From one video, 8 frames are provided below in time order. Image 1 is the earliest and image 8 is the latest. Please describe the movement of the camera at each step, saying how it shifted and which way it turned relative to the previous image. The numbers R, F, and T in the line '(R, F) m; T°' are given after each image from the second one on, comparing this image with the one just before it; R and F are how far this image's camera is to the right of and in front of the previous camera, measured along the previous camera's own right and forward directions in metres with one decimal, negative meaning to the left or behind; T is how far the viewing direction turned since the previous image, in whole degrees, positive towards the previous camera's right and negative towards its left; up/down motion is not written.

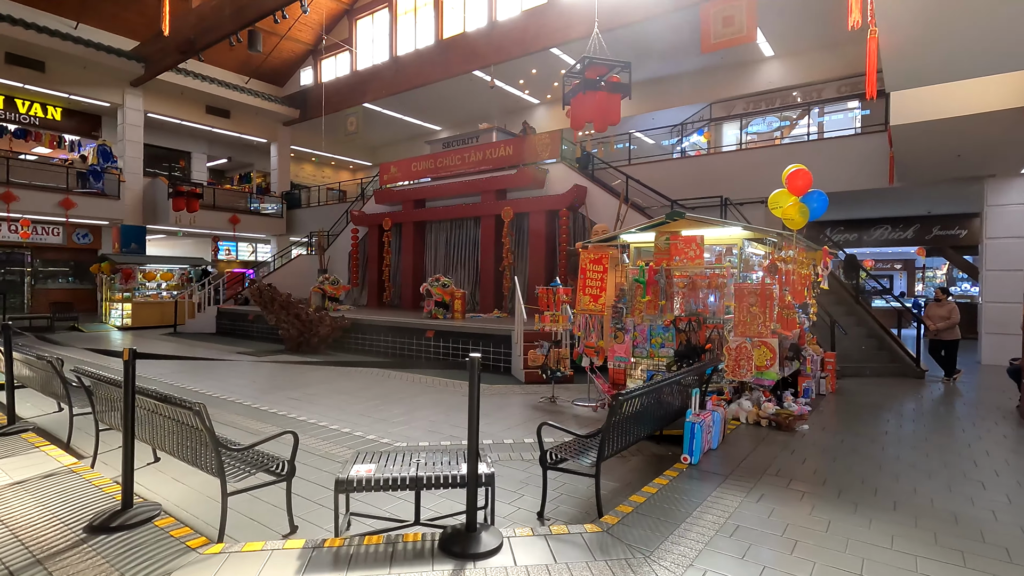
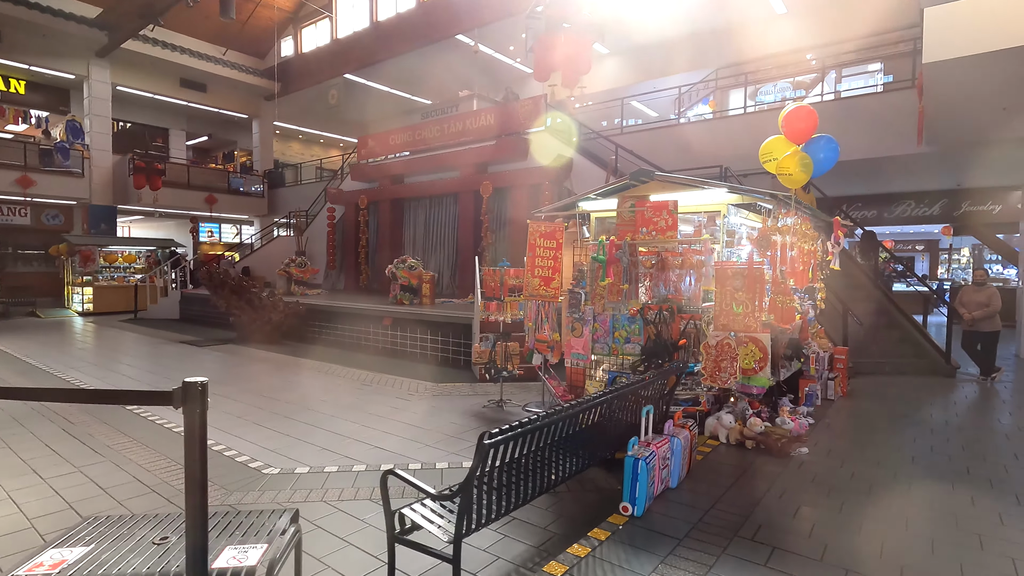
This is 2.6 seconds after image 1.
(+0.6, +1.0) m; -1°
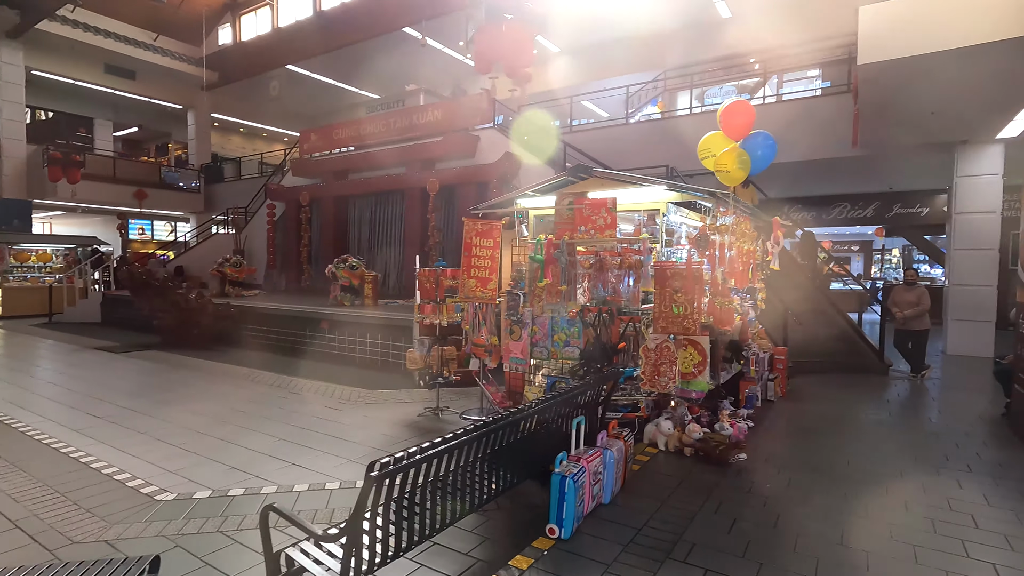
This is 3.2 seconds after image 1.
(+0.2, +0.2) m; +5°
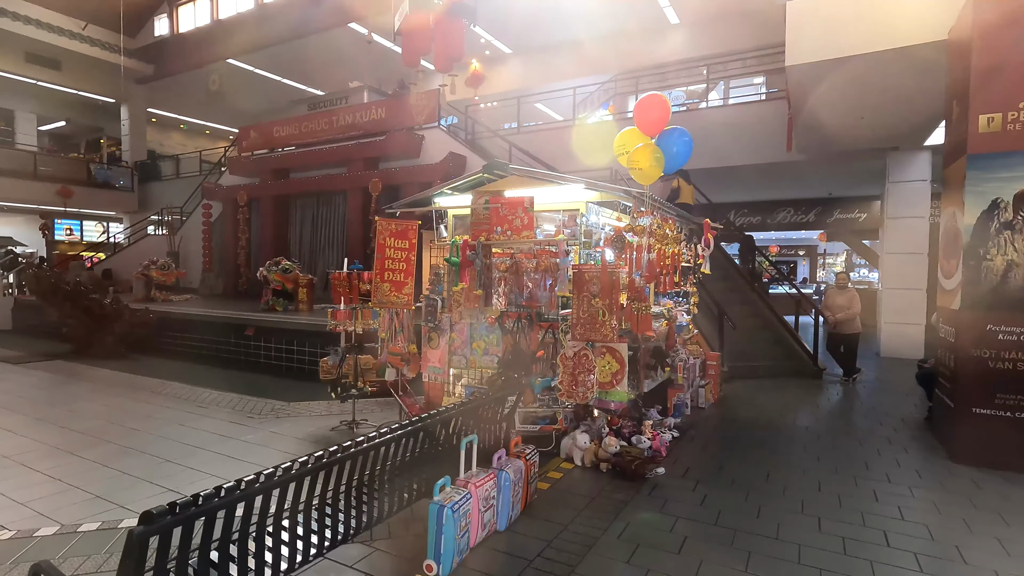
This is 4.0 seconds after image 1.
(+0.3, +0.2) m; +4°
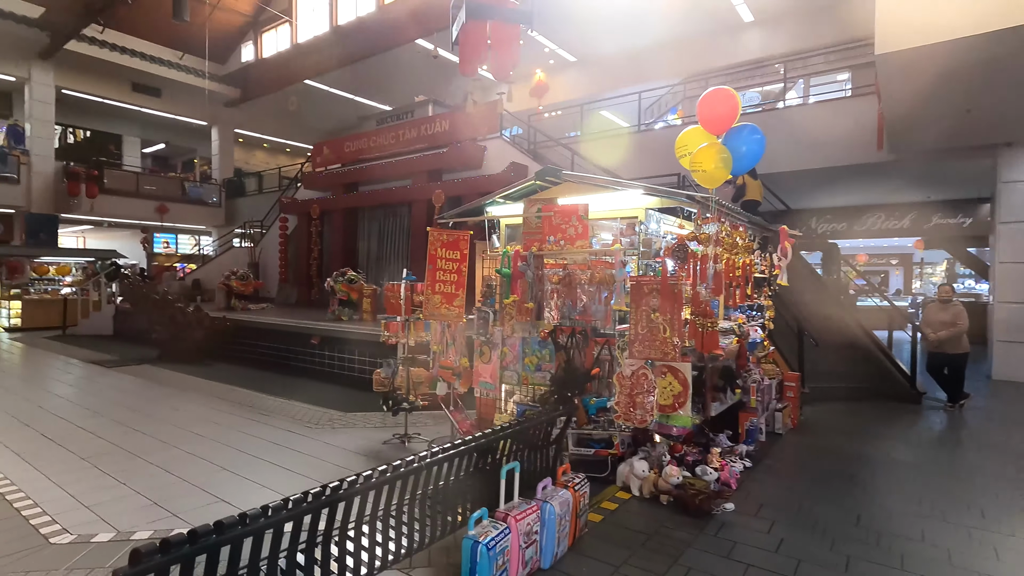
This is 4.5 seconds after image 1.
(+0.1, +0.2) m; -7°
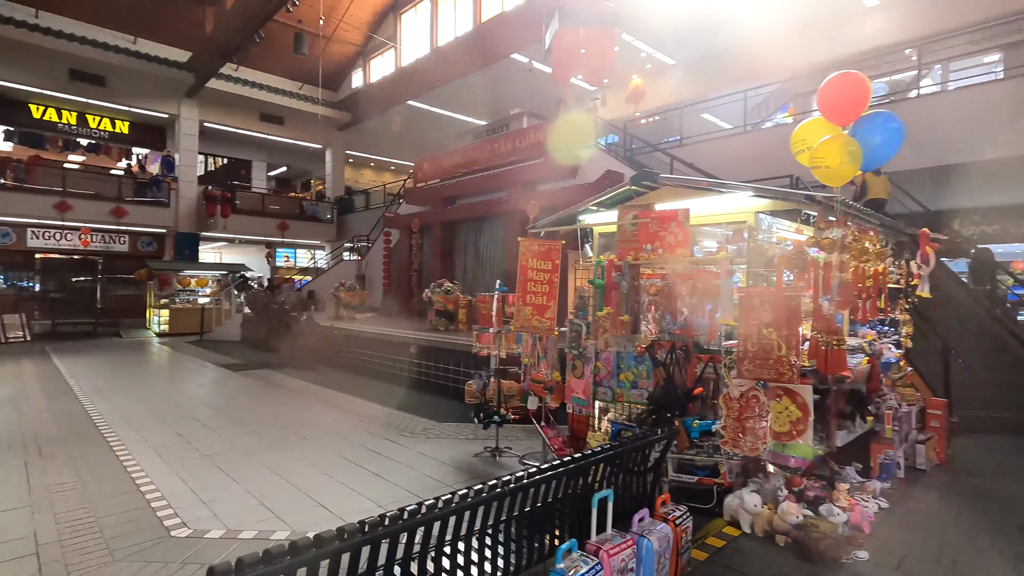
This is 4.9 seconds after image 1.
(0.0, +0.1) m; -10°
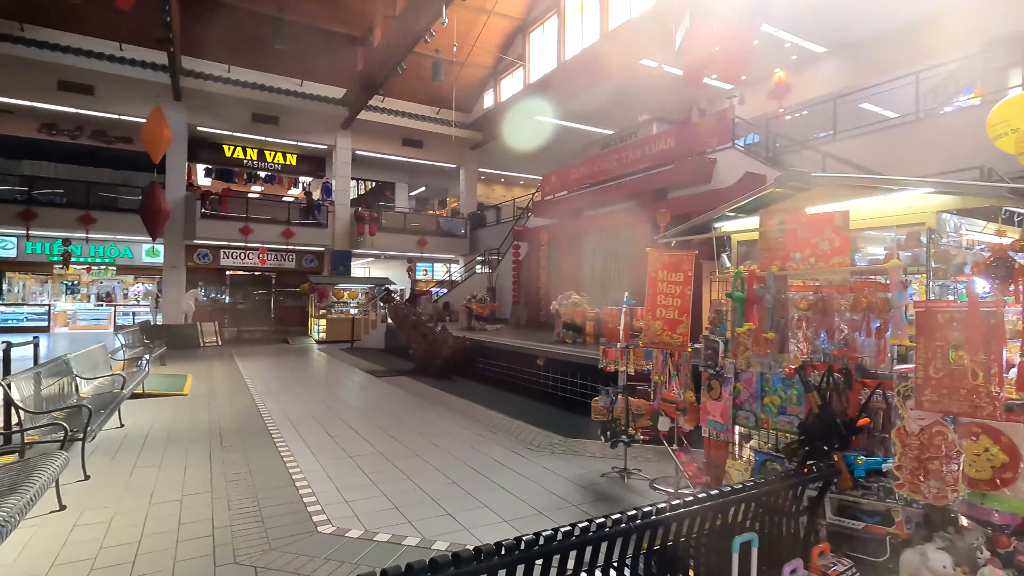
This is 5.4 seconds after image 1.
(0.0, +0.1) m; -14°
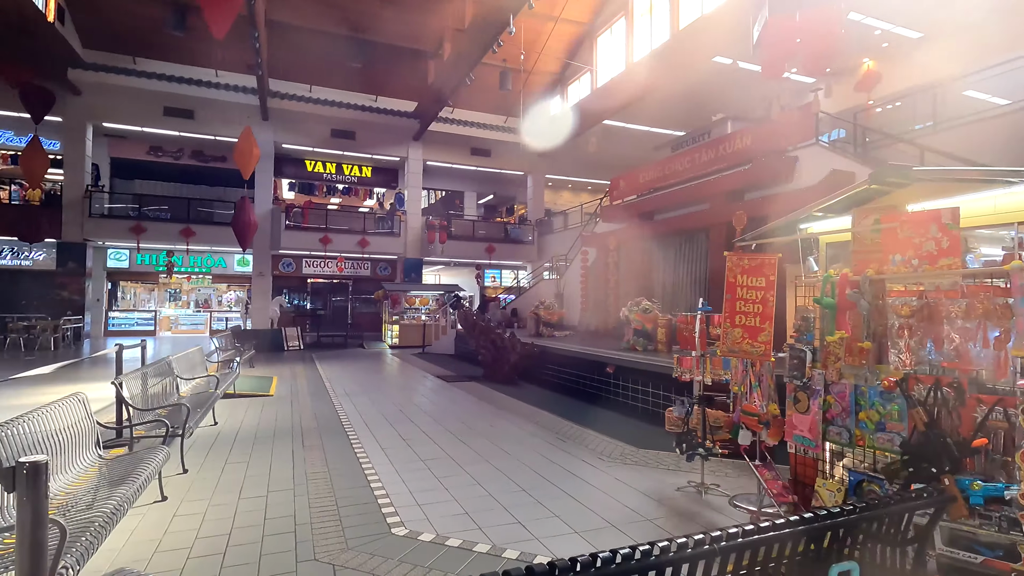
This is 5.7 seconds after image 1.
(0.0, 0.0) m; -7°
